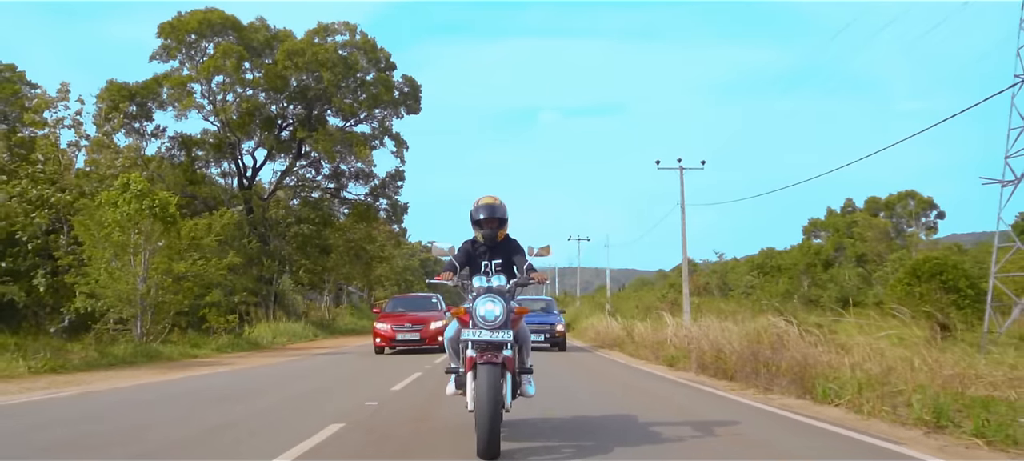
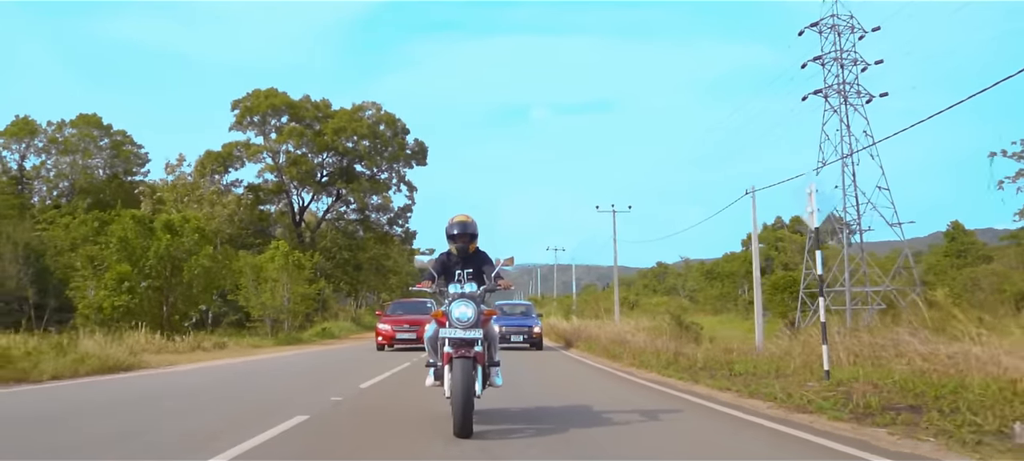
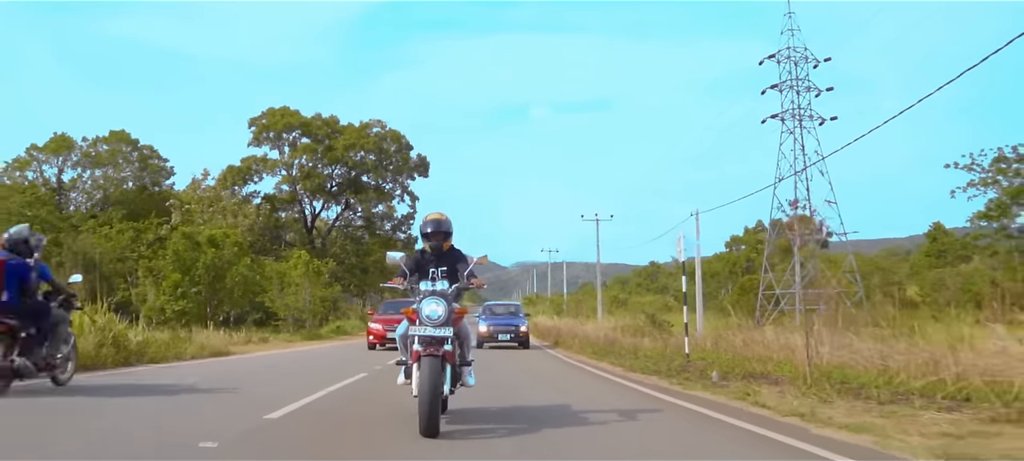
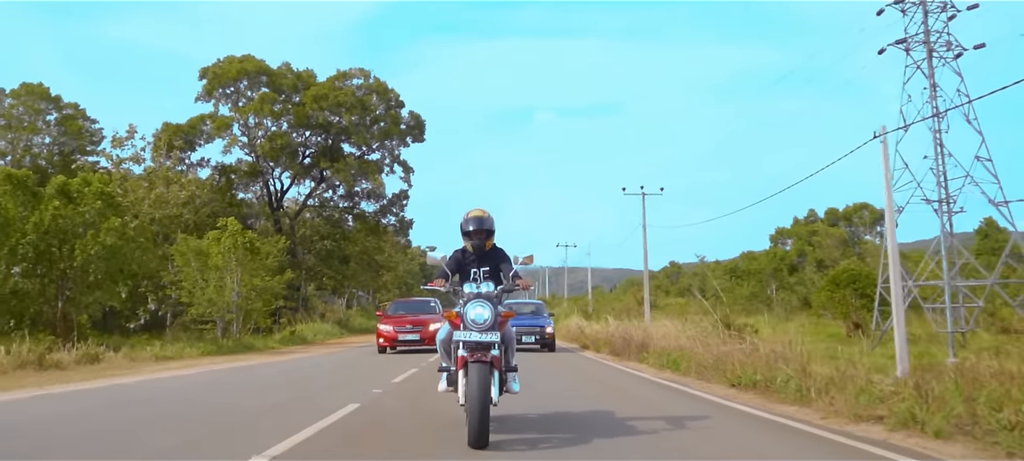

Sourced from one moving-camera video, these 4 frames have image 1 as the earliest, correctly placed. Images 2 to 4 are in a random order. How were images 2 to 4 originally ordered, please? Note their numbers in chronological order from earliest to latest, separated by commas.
4, 2, 3
